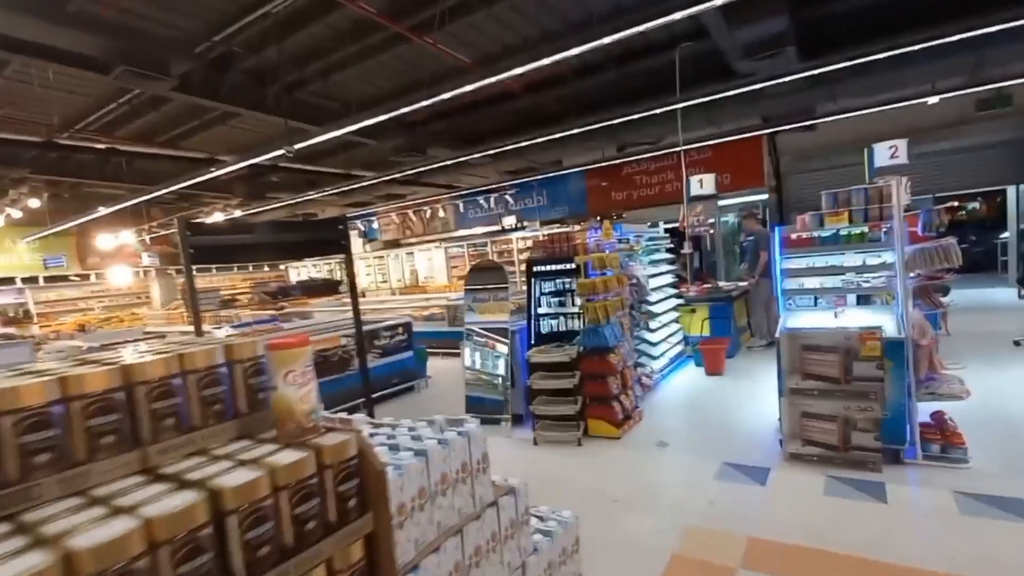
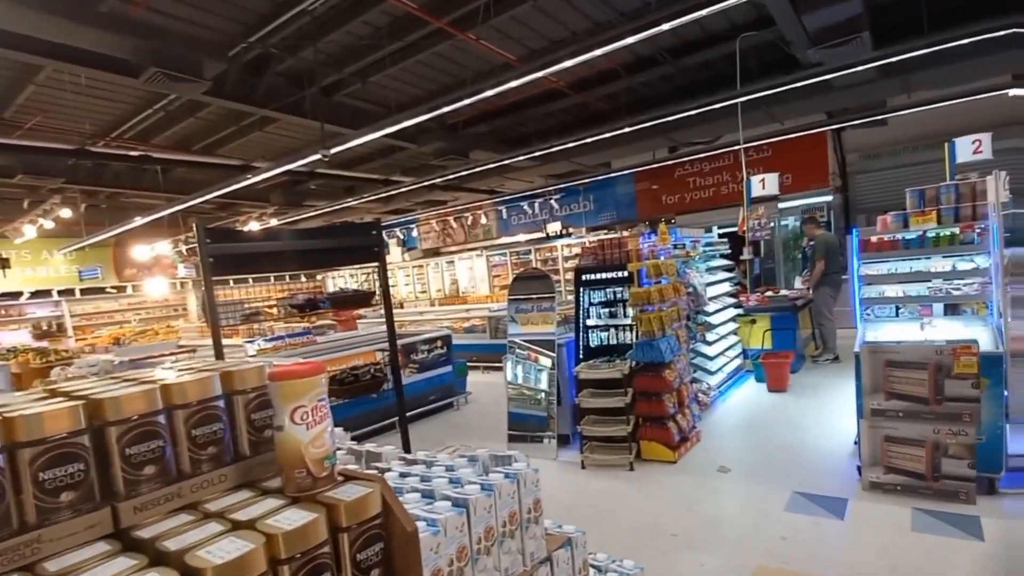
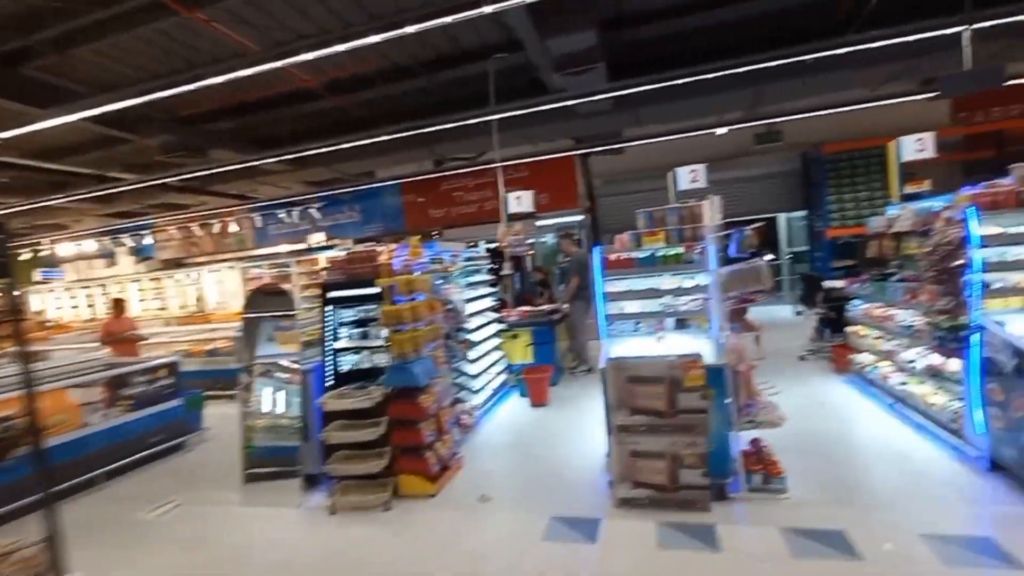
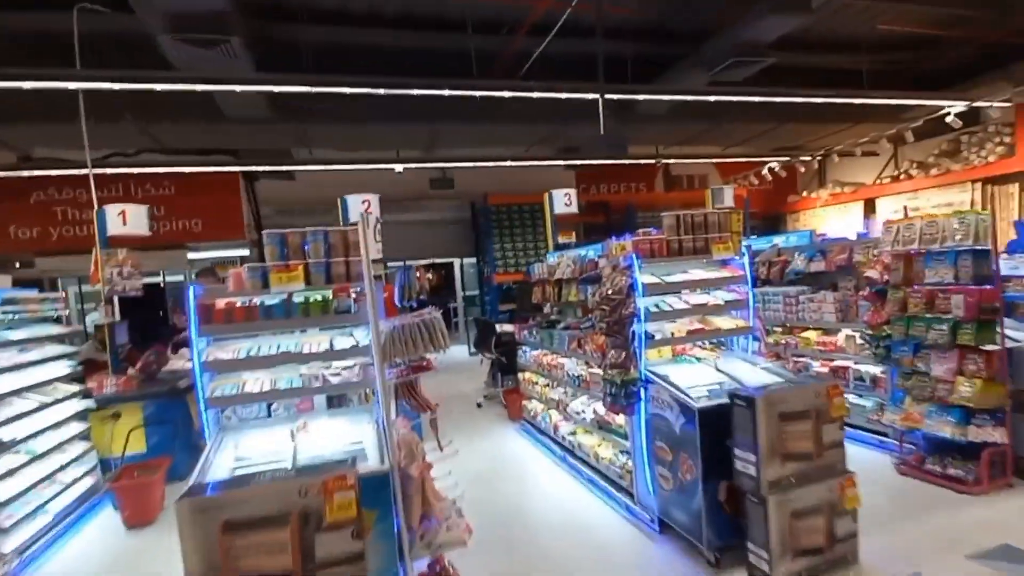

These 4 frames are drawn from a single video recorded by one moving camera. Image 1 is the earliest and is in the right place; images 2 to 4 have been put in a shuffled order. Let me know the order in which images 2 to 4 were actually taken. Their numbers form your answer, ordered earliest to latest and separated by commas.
2, 3, 4
